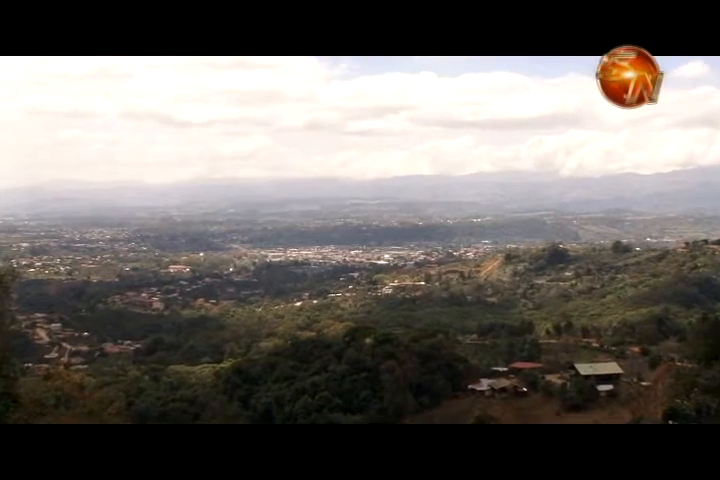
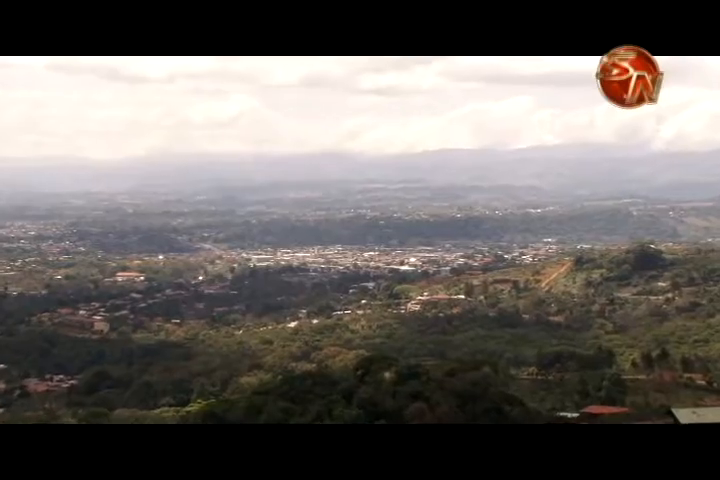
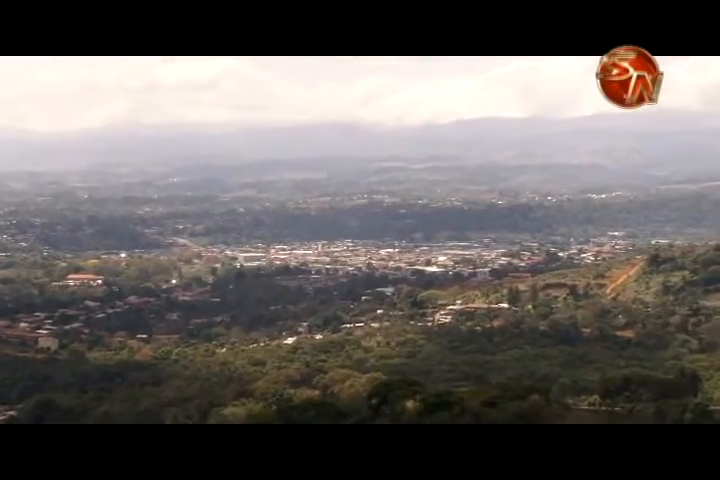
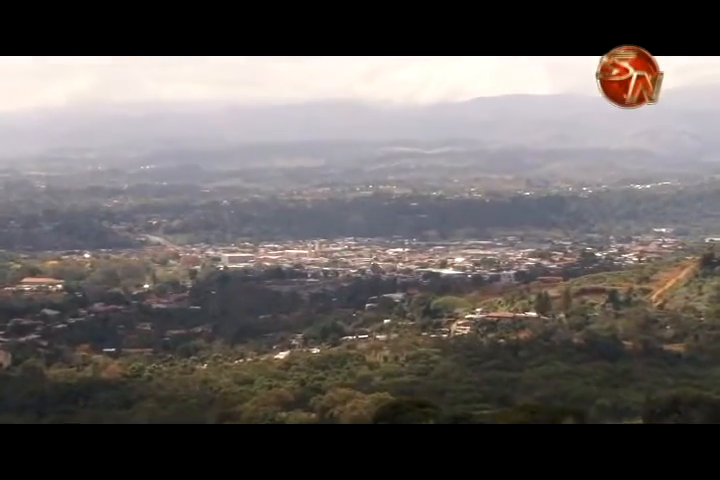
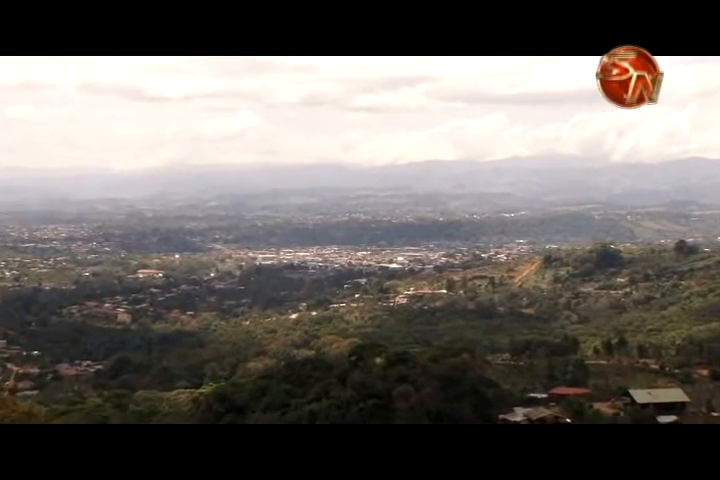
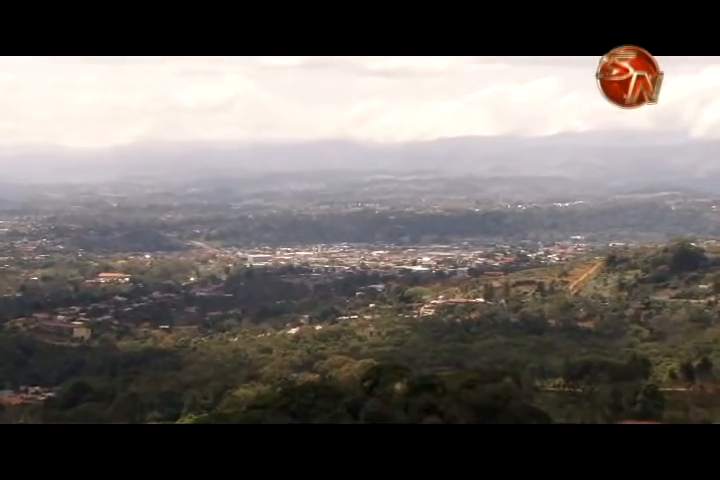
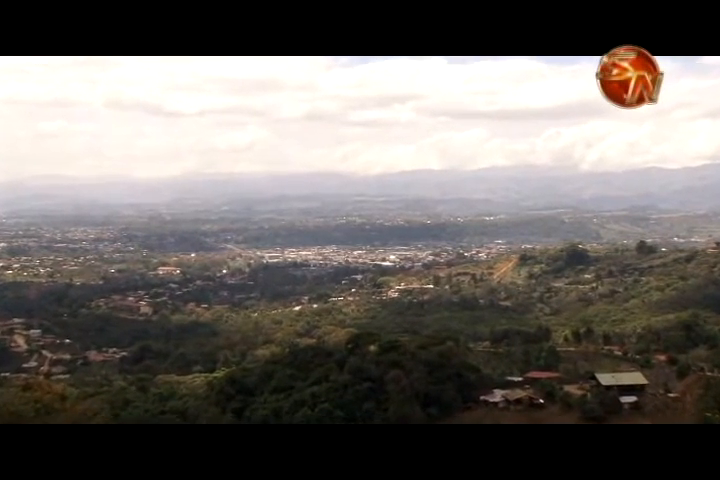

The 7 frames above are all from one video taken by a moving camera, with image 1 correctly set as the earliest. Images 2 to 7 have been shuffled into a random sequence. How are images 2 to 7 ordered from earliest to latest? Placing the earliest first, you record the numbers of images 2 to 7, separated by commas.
7, 5, 2, 6, 3, 4
